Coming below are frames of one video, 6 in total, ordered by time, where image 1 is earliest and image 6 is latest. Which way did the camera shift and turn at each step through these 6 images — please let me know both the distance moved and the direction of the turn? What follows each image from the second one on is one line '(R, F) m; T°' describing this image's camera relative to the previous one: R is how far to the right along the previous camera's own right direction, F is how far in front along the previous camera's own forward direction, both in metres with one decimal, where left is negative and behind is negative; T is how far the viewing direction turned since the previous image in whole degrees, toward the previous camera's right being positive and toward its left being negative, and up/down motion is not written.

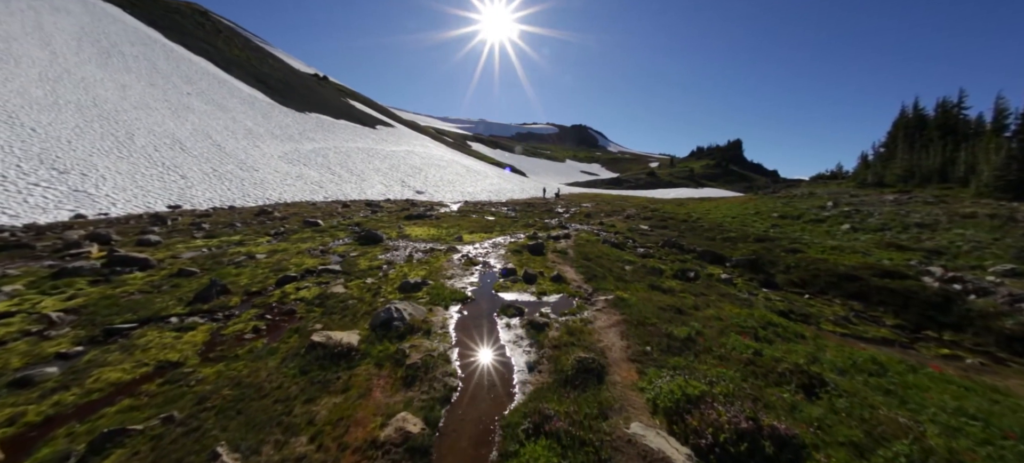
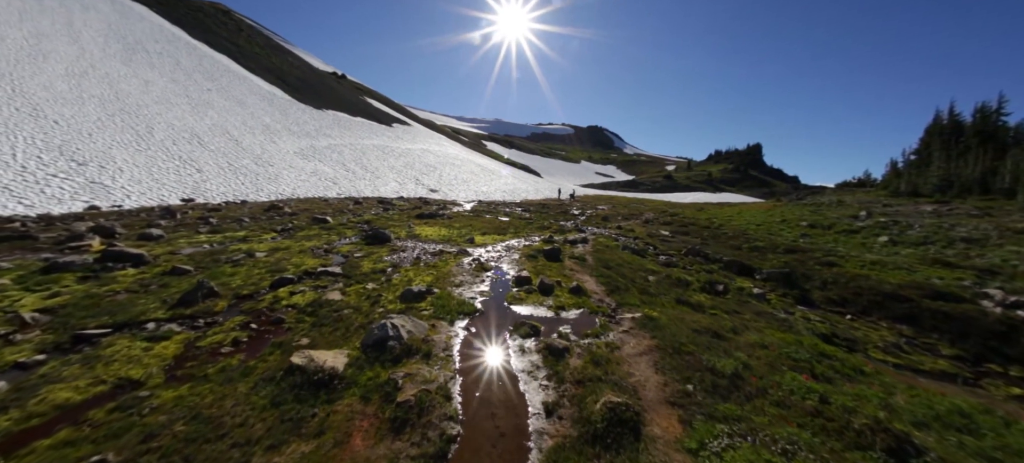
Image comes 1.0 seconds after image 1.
(-0.1, +1.1) m; -2°
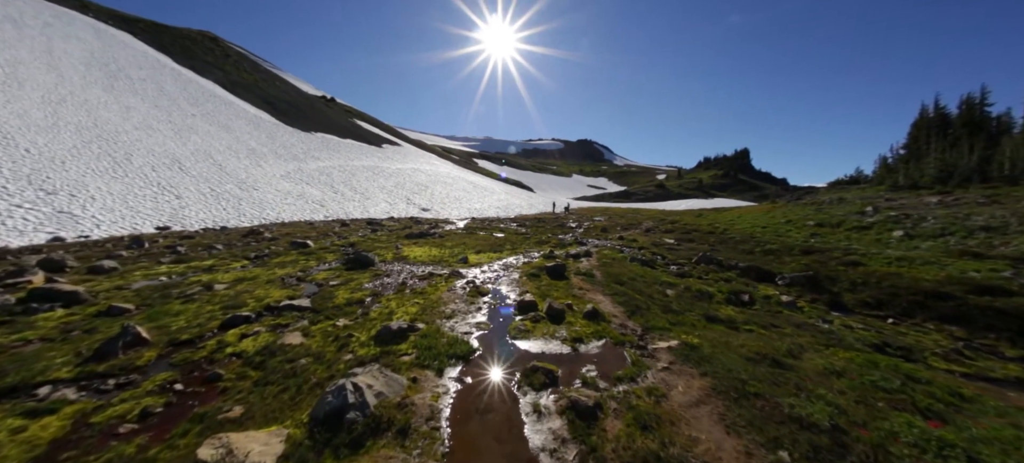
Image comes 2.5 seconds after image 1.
(-0.1, +1.8) m; +1°
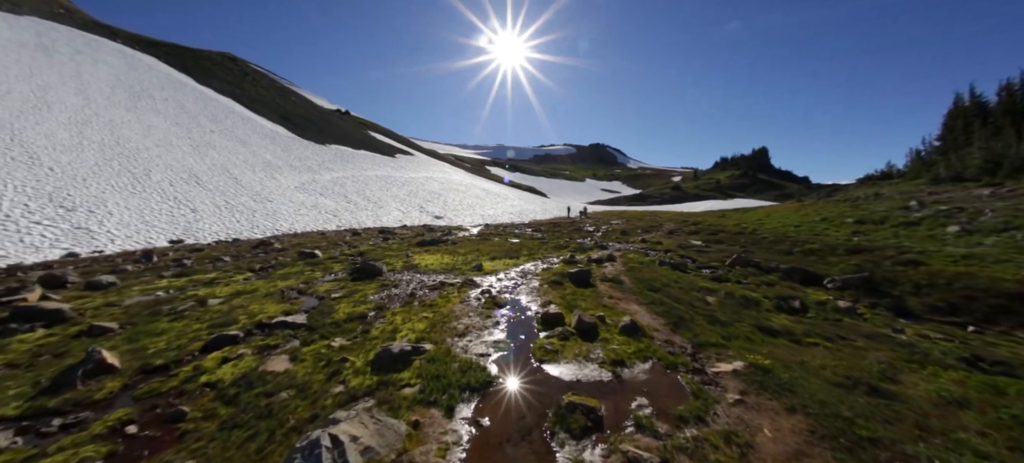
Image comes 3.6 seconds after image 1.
(-0.2, +1.3) m; -2°
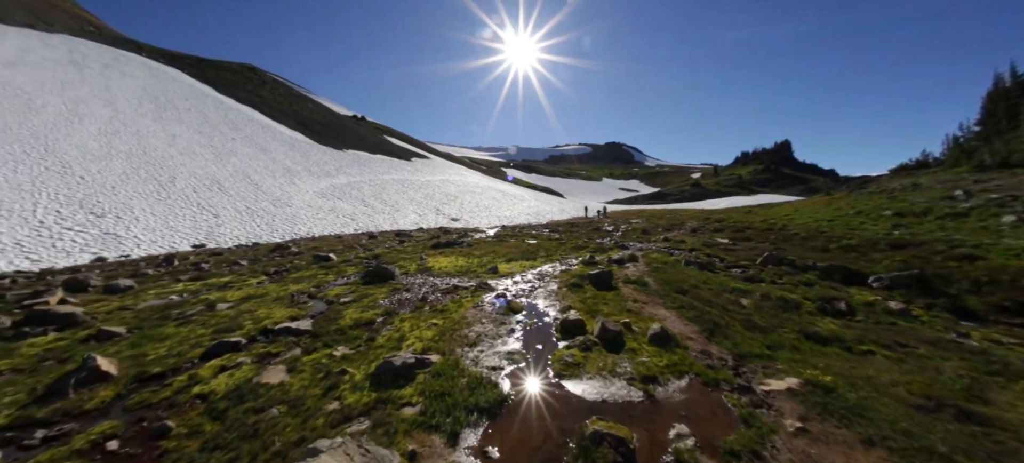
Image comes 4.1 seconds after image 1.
(0.0, +0.7) m; -3°
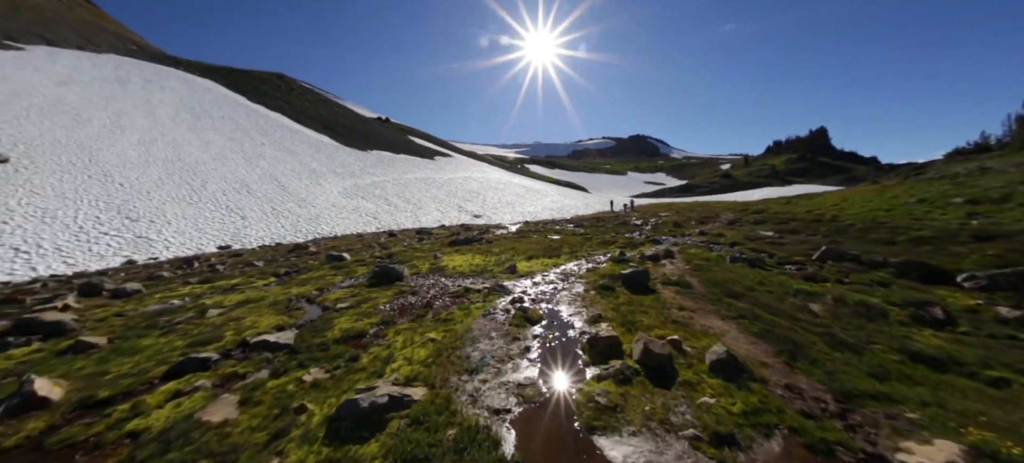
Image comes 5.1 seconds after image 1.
(+0.2, +1.6) m; -4°
